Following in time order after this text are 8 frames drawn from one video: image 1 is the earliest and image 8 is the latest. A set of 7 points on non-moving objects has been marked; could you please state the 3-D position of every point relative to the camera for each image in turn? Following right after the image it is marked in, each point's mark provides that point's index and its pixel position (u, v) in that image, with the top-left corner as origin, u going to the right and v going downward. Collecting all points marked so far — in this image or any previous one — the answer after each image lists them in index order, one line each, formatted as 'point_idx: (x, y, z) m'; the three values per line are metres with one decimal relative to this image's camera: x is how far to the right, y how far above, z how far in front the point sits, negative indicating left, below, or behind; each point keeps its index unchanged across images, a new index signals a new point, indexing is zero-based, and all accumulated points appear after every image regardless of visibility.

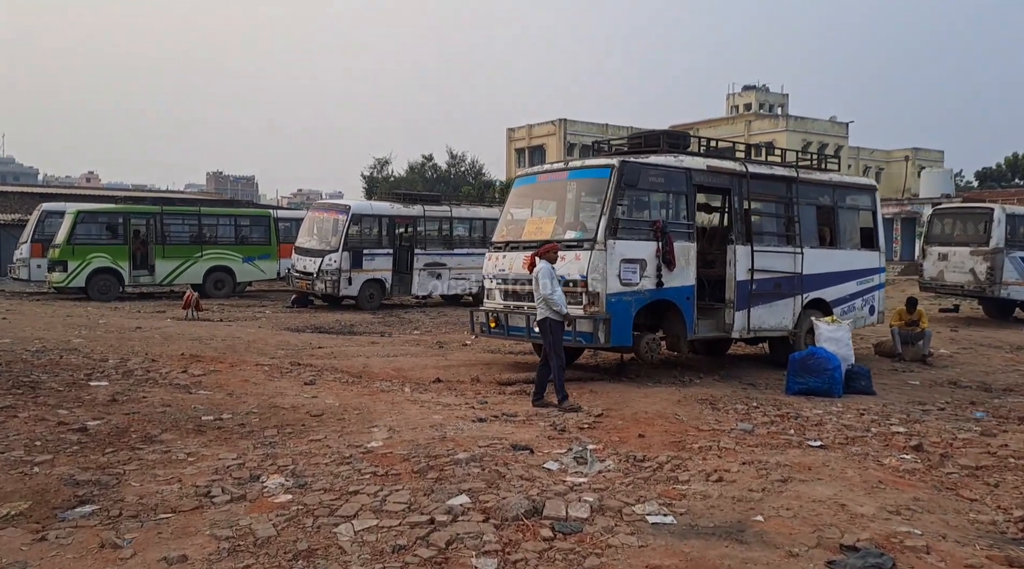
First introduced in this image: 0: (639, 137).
0: (+1.7, +2.0, +11.6) m
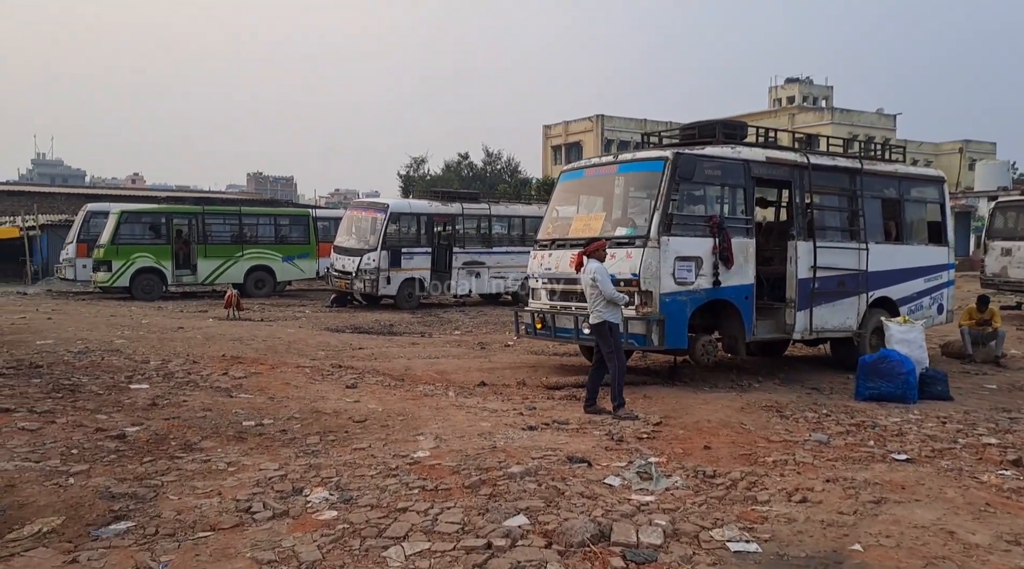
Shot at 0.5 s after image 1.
0: (+2.3, +2.0, +11.1) m
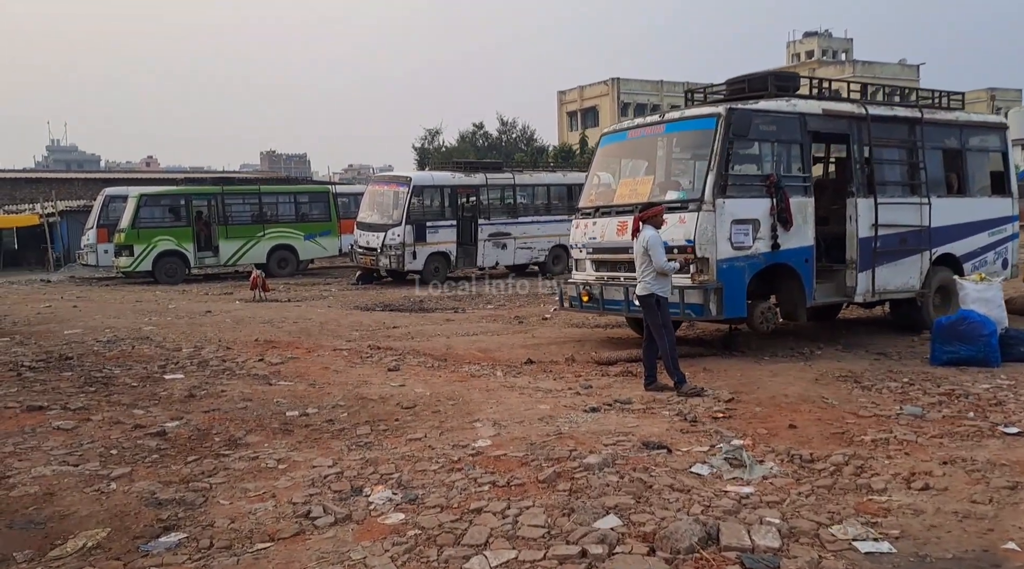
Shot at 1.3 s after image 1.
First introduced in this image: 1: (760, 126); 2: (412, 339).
0: (+2.7, +2.4, +10.4) m
1: (+2.7, +1.7, +9.5) m
2: (-1.4, -0.8, +12.5) m
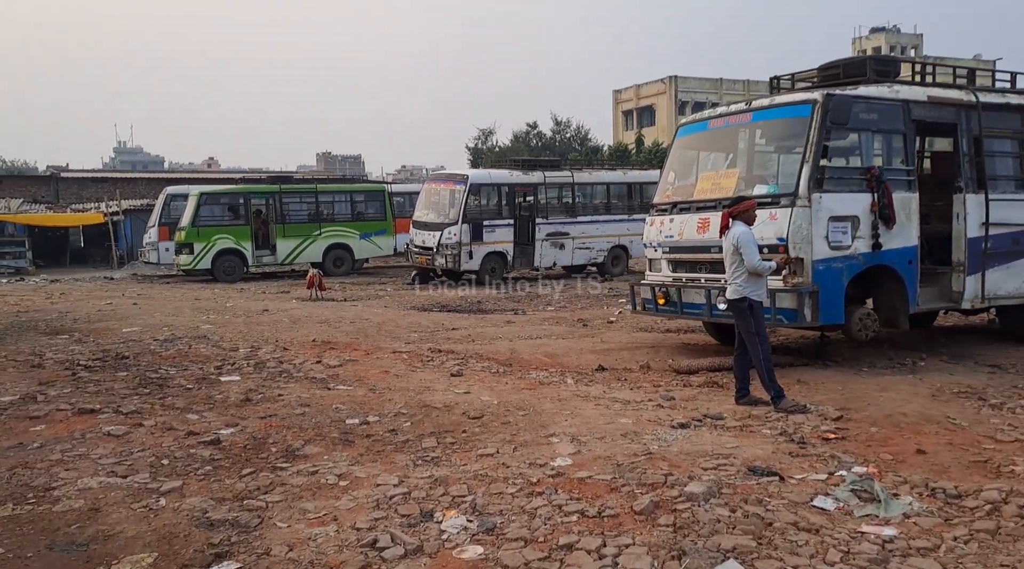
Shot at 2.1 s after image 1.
0: (+3.6, +2.4, +9.6) m
1: (+3.5, +1.7, +8.7) m
2: (-0.5, -0.8, +11.9) m
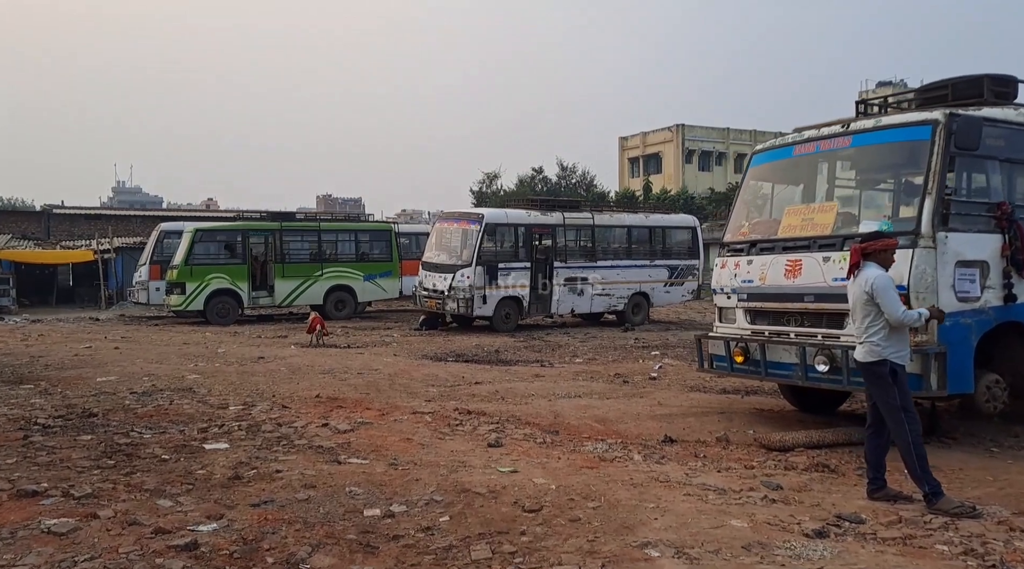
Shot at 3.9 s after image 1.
0: (+4.1, +1.8, +8.2) m
1: (+4.0, +1.2, +7.2) m
2: (-0.1, -1.4, +10.2) m
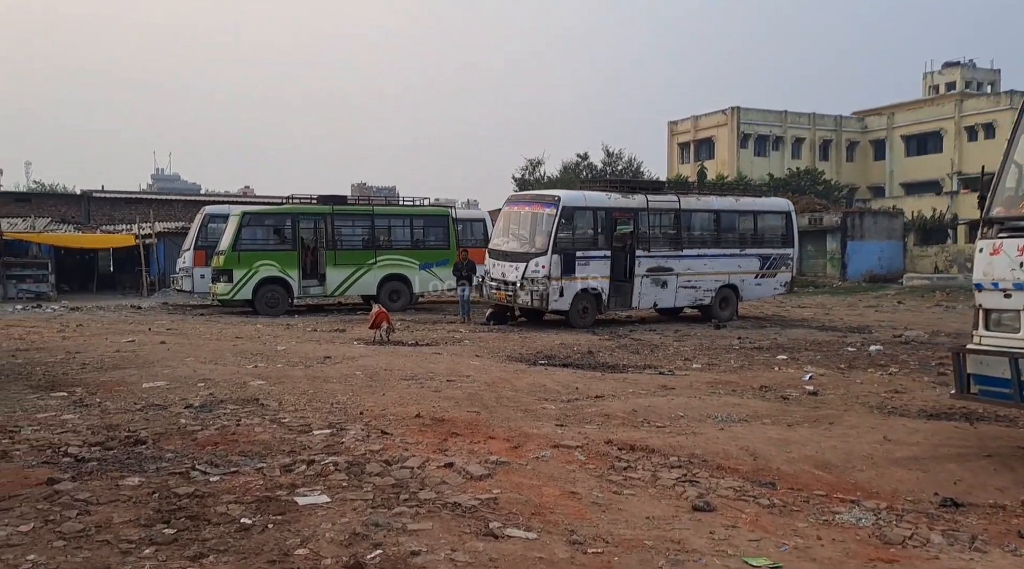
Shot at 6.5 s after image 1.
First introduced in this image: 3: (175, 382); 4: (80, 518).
0: (+5.4, +1.9, +5.7) m
1: (+5.3, +1.2, +4.8) m
2: (+1.3, -1.3, +8.0) m
3: (-3.9, -1.1, +10.2) m
4: (-2.6, -1.4, +5.2) m
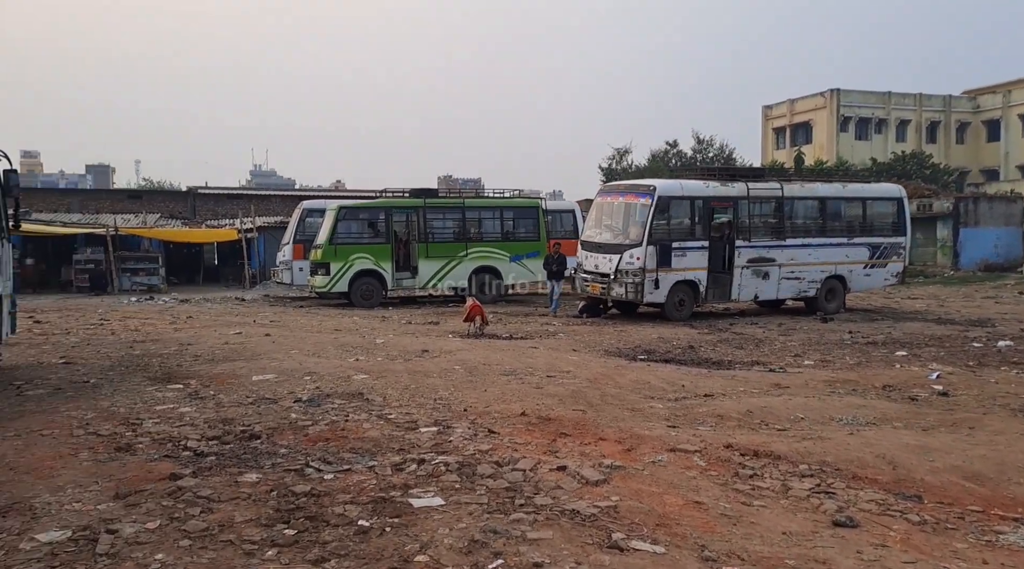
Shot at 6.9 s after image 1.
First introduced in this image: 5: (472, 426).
0: (+6.1, +1.9, +4.8) m
1: (+5.9, +1.2, +3.9) m
2: (+2.3, -1.3, +7.5) m
3: (-2.7, -1.1, +10.2) m
4: (-1.9, -1.3, +5.1) m
5: (-0.4, -1.2, +7.7) m
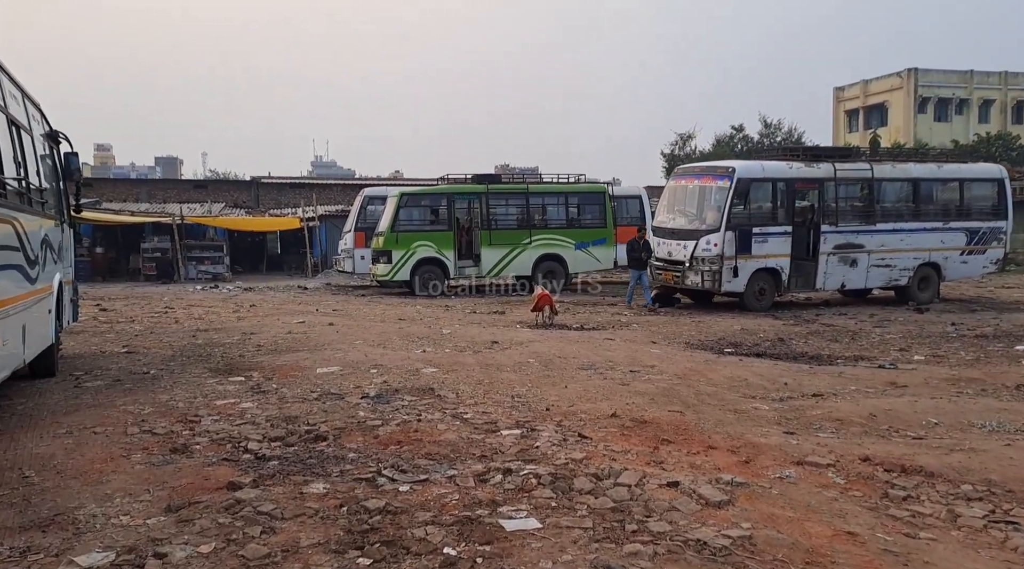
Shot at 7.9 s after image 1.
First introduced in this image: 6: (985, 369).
0: (+6.7, +2.0, +3.5) m
1: (+6.4, +1.3, +2.6) m
2: (+3.0, -1.1, +6.5) m
3: (-1.8, -0.9, +9.5) m
4: (-1.3, -1.3, +4.4) m
5: (+0.4, -1.1, +6.8) m
6: (+5.7, -1.0, +10.4) m
